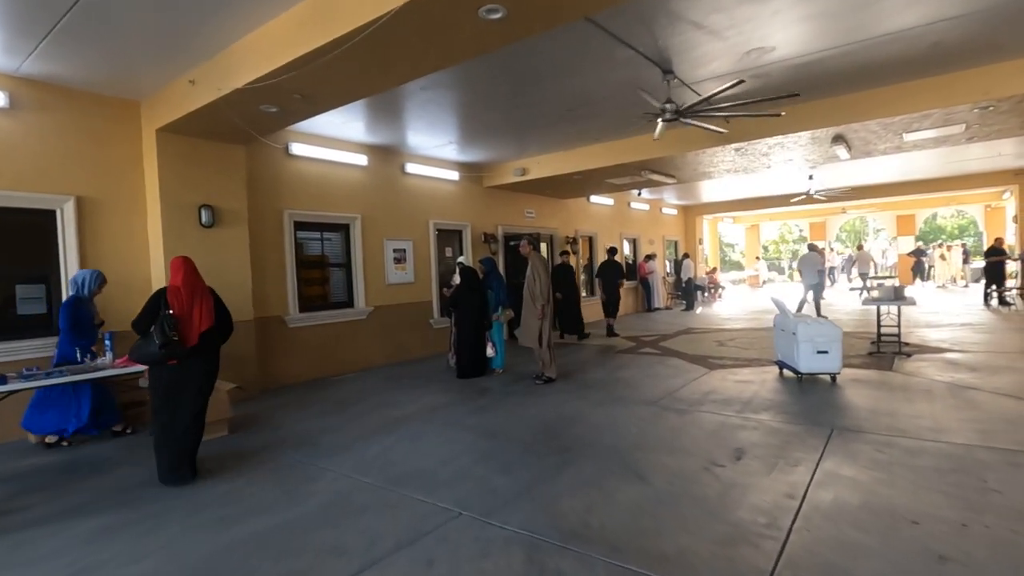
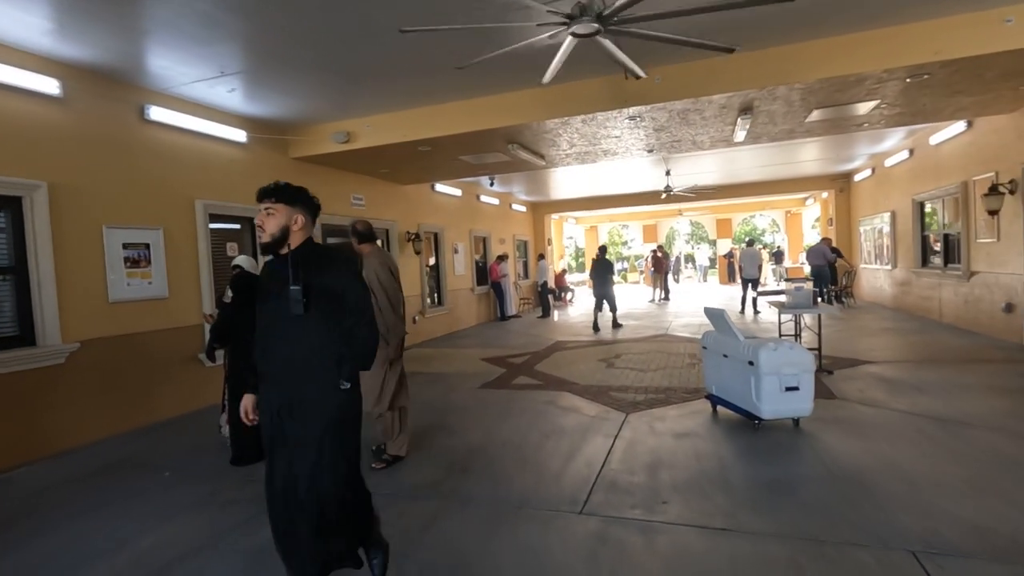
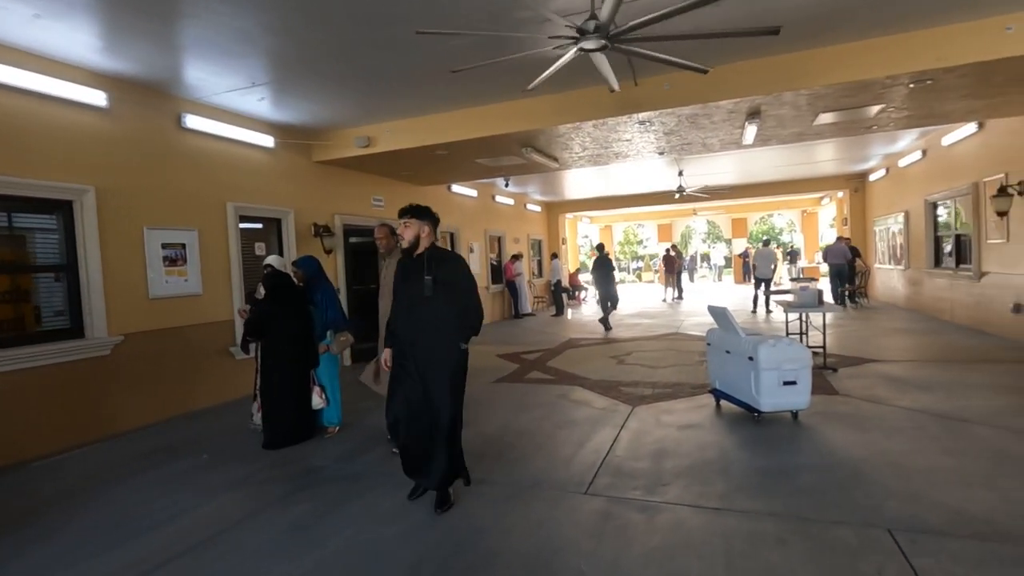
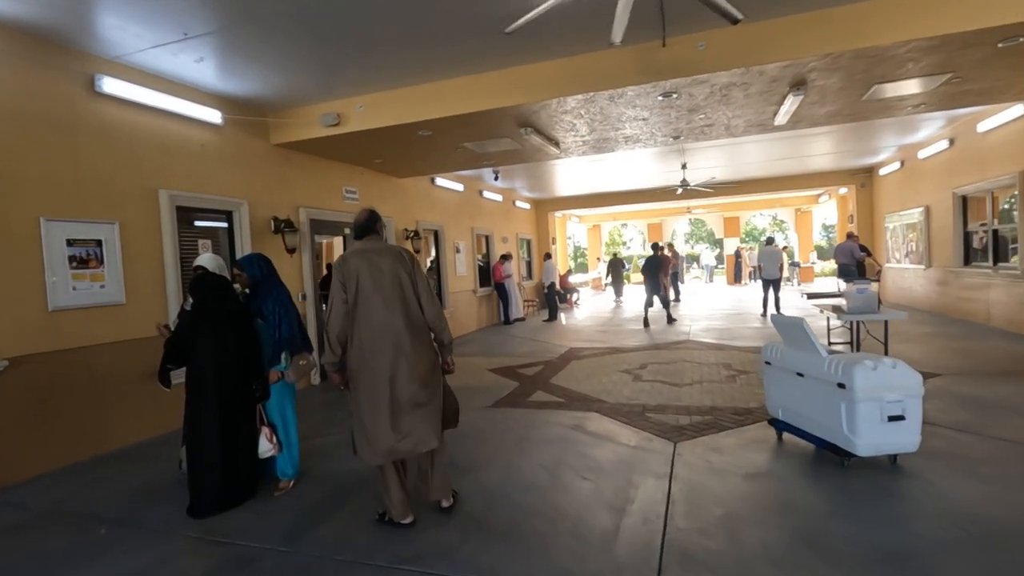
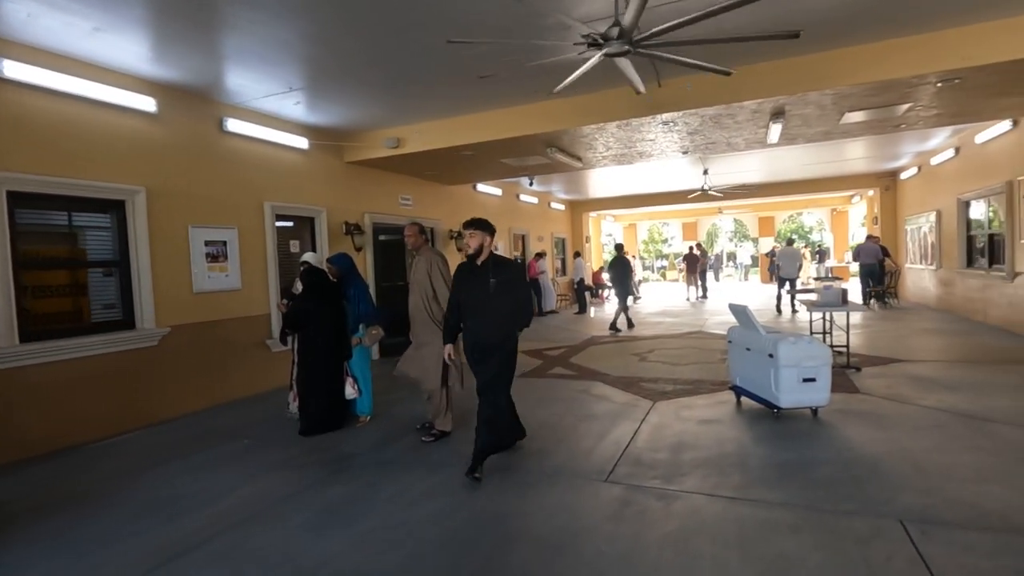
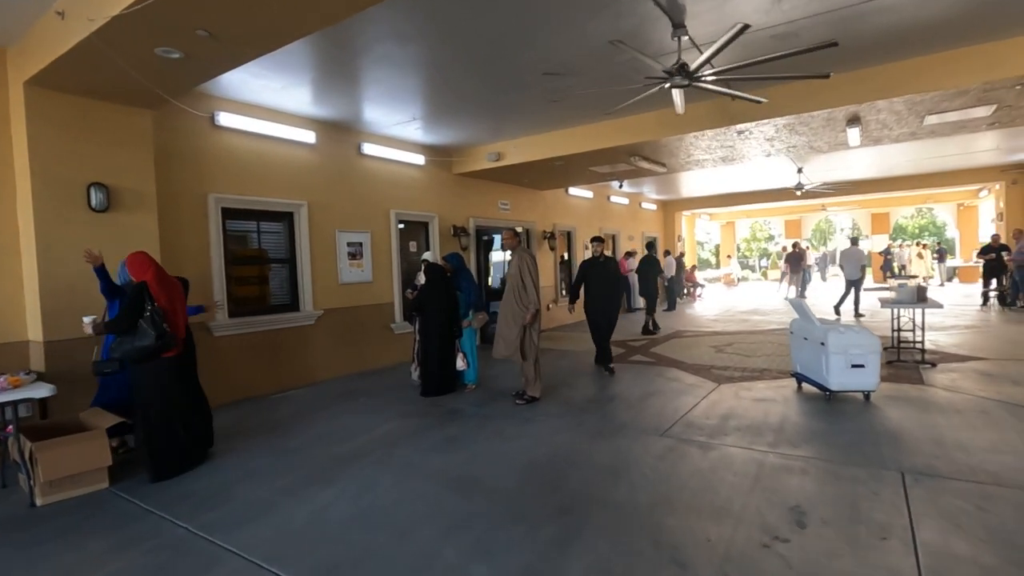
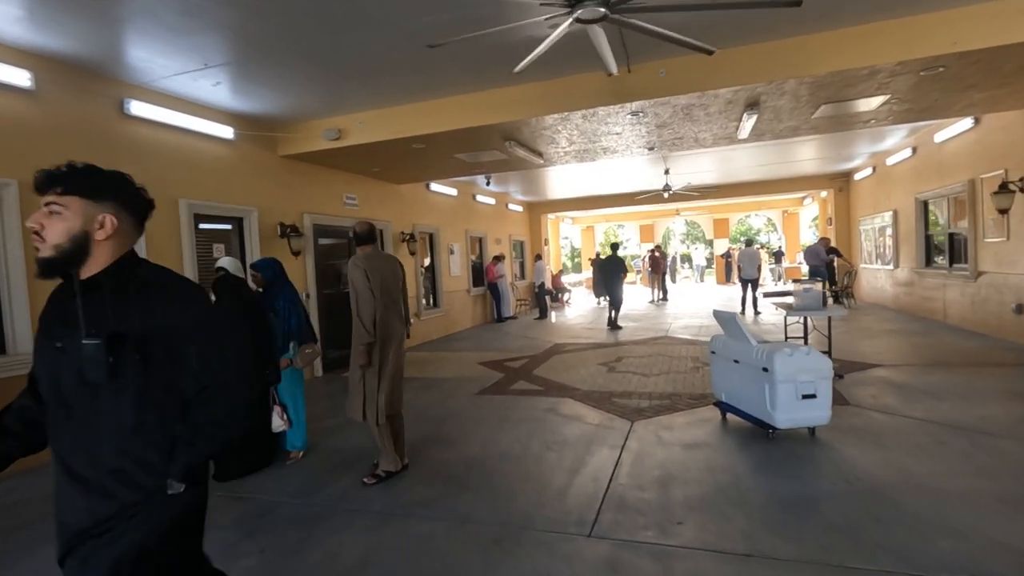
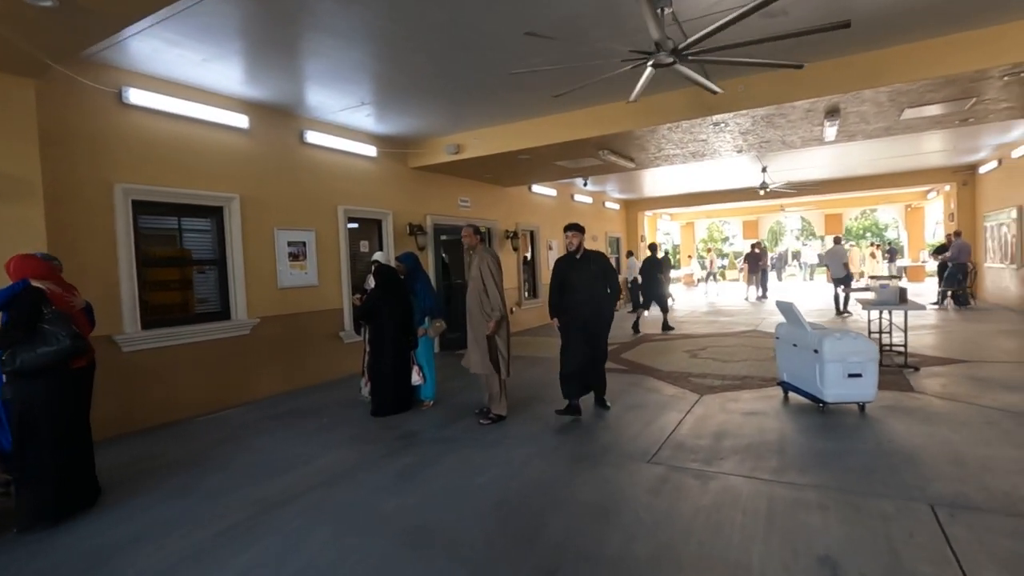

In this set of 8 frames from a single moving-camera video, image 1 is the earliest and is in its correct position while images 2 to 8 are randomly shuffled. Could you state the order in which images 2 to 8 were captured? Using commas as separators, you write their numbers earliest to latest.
6, 8, 5, 3, 2, 7, 4
